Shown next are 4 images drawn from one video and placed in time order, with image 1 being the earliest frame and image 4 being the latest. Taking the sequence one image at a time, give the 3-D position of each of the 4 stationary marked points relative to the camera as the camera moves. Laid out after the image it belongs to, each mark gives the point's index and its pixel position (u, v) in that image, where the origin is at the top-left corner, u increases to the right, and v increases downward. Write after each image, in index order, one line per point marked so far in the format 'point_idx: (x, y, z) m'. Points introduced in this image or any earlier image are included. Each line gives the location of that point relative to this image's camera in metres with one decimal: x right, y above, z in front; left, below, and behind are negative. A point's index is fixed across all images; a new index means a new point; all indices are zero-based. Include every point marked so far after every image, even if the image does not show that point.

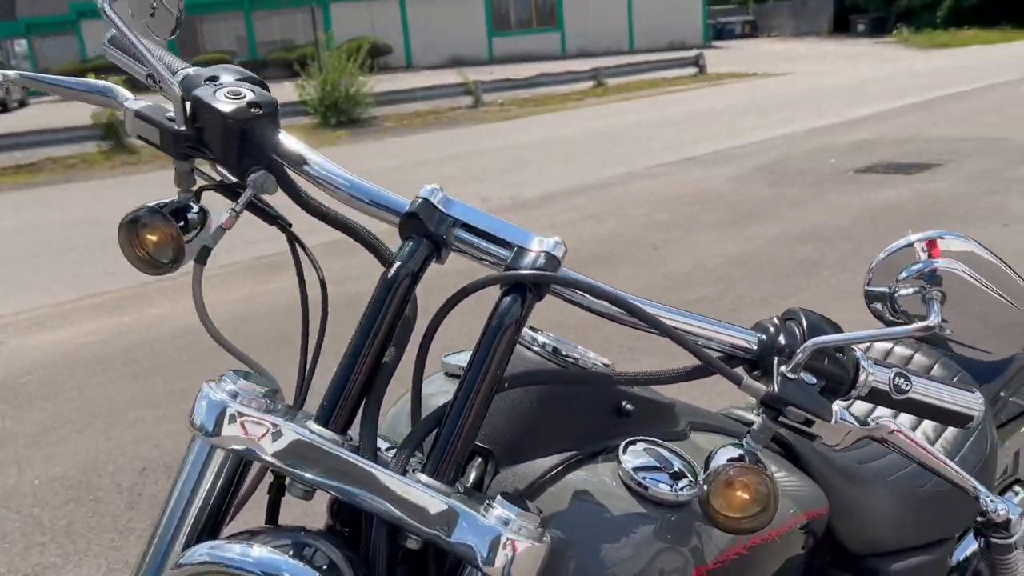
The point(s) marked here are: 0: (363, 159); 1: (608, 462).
0: (-1.9, +1.2, +11.4) m
1: (+0.1, -0.2, +1.0) m
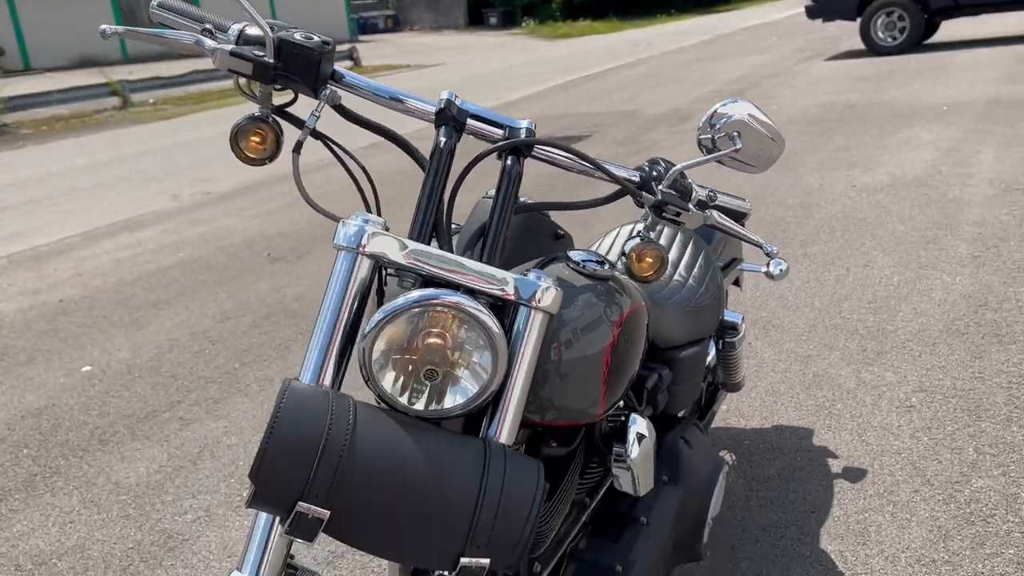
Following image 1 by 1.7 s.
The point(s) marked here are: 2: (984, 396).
0: (-5.7, +1.0, +10.5) m
1: (+0.1, 0.0, +1.7) m
2: (+1.9, -0.4, +3.5) m
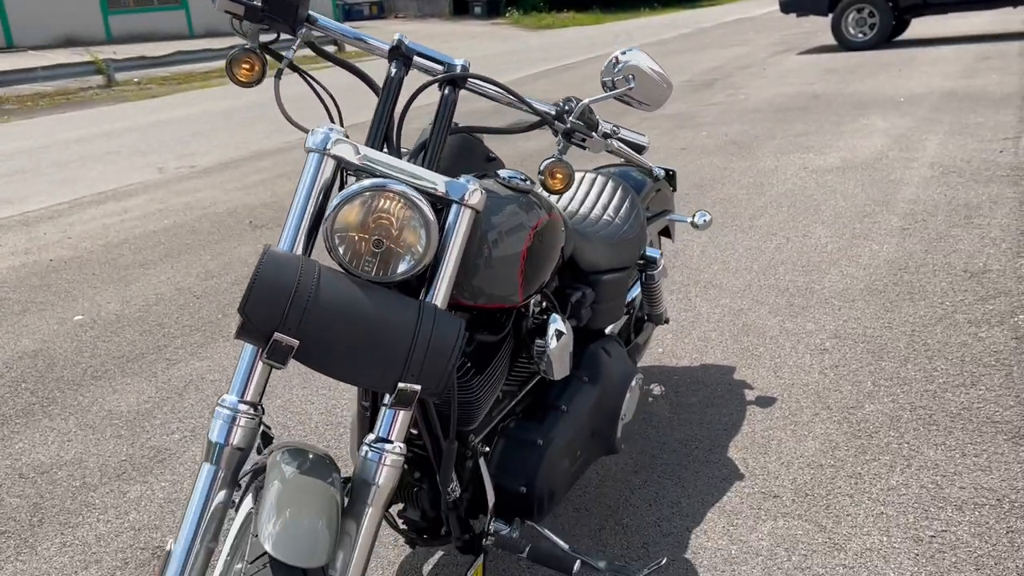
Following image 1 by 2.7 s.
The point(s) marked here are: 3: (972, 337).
0: (-6.0, +1.4, +10.8) m
1: (-0.1, +0.3, +2.1) m
2: (+1.7, -0.2, +4.0) m
3: (+2.0, -0.2, +3.9) m
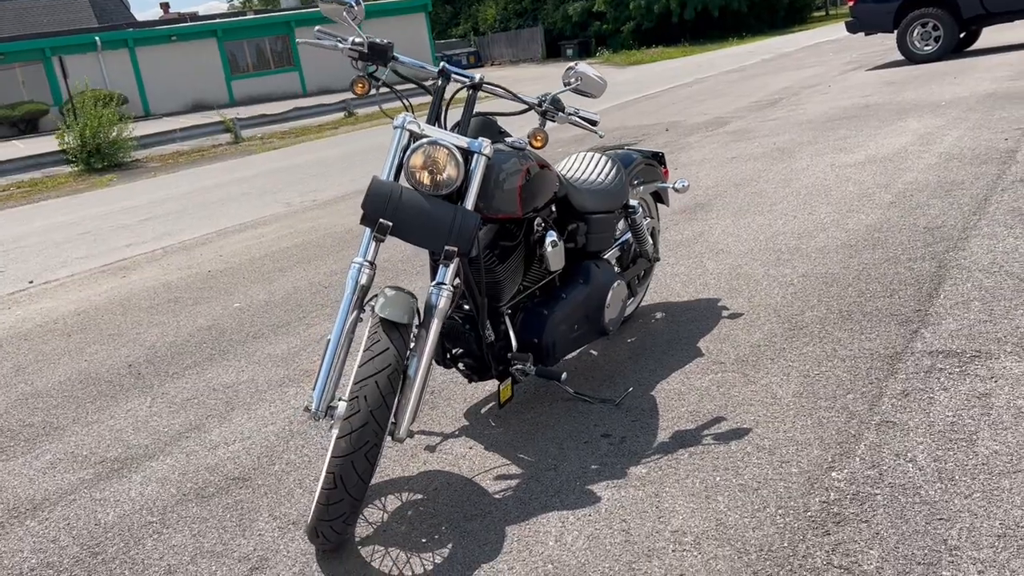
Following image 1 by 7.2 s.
0: (-4.9, +1.1, +12.9) m
1: (-0.1, +0.6, +3.5) m
2: (+1.9, +0.1, +5.2) m
3: (+2.2, +0.1, +5.0) m
